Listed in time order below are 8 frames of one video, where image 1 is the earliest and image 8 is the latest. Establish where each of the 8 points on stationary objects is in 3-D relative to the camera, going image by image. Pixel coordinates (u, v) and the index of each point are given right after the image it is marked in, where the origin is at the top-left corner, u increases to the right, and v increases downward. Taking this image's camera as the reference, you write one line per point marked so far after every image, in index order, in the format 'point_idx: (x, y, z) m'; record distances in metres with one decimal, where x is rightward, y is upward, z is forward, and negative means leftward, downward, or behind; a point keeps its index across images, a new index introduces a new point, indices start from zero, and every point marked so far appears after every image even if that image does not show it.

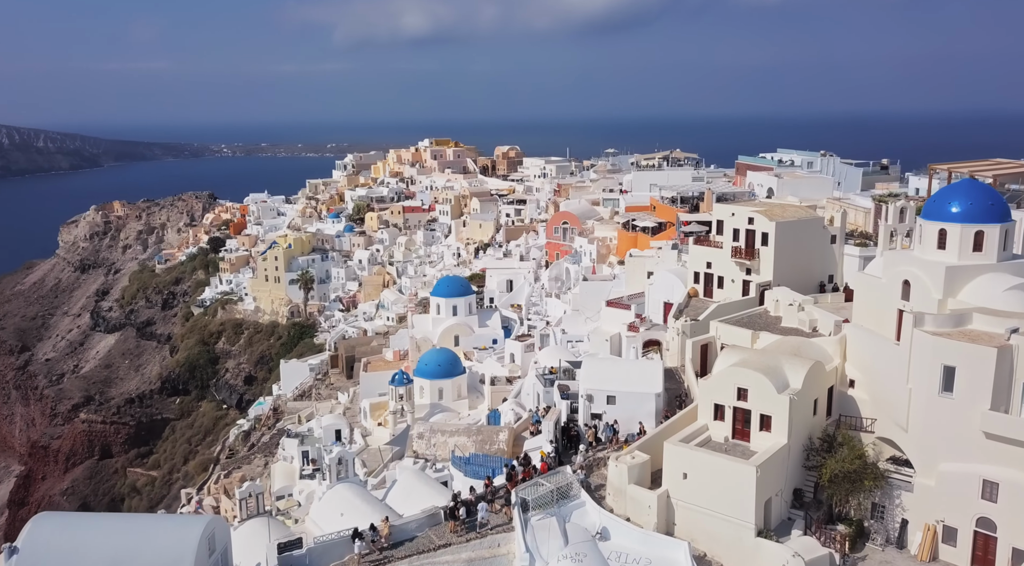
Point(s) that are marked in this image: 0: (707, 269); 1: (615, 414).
0: (+4.2, +0.3, +19.3) m
1: (+1.7, -2.2, +14.9) m
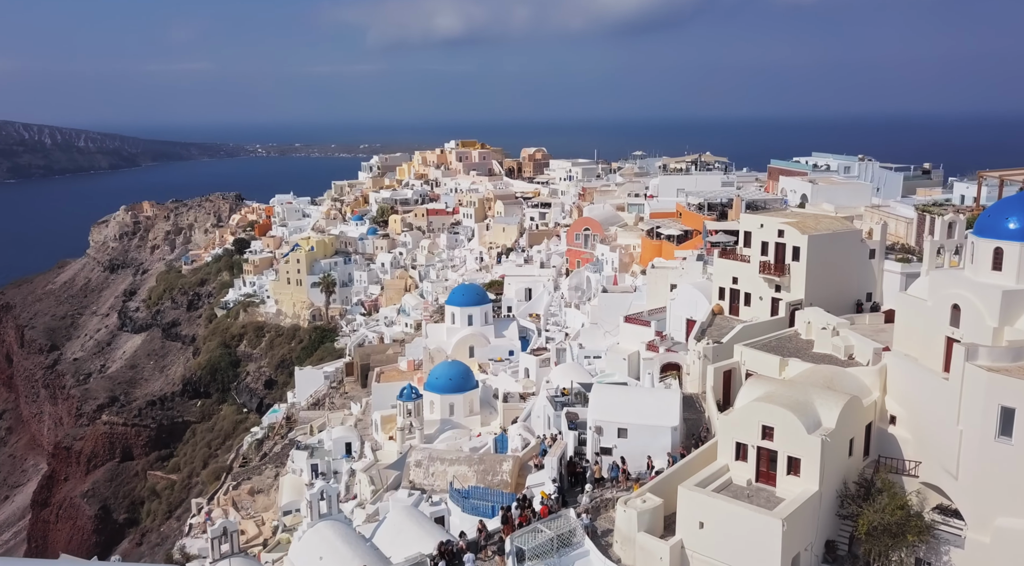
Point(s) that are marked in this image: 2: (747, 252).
0: (+4.4, 0.0, +17.8) m
1: (+1.7, -2.5, +13.5) m
2: (+4.7, +0.6, +17.7) m
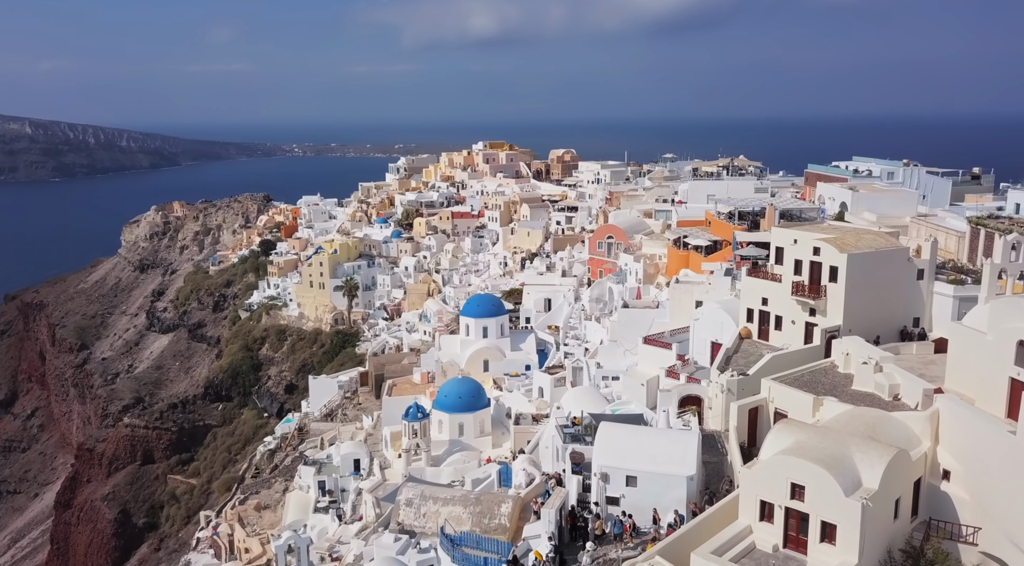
0: (+4.5, -0.4, +16.1) m
1: (+1.6, -2.9, +11.8) m
2: (+4.8, +0.2, +15.9) m
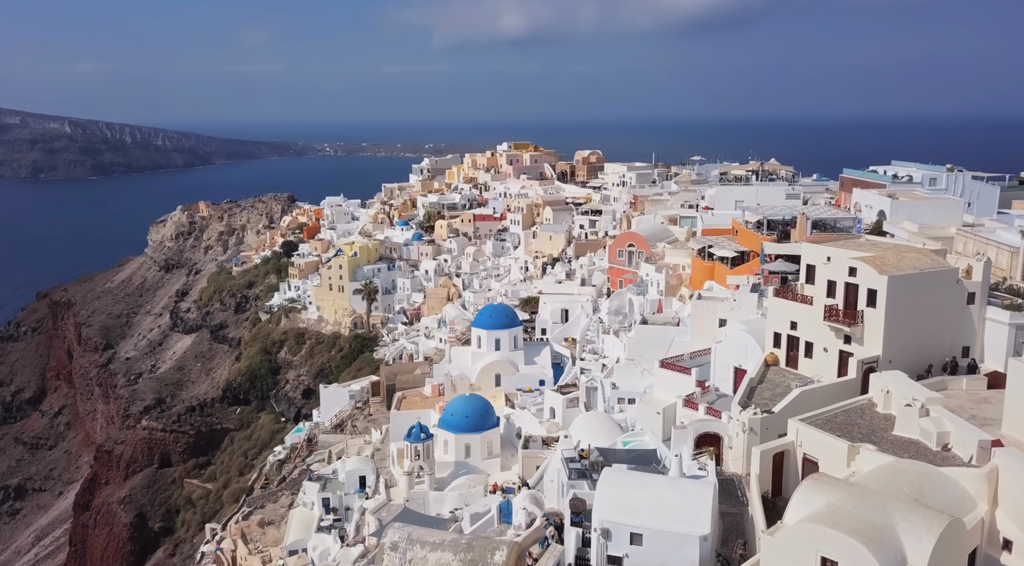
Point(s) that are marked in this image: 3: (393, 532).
0: (+4.5, -0.8, +14.4) m
1: (+1.5, -3.2, +10.3) m
2: (+4.8, -0.1, +14.3) m
3: (-1.8, -3.8, +13.6) m
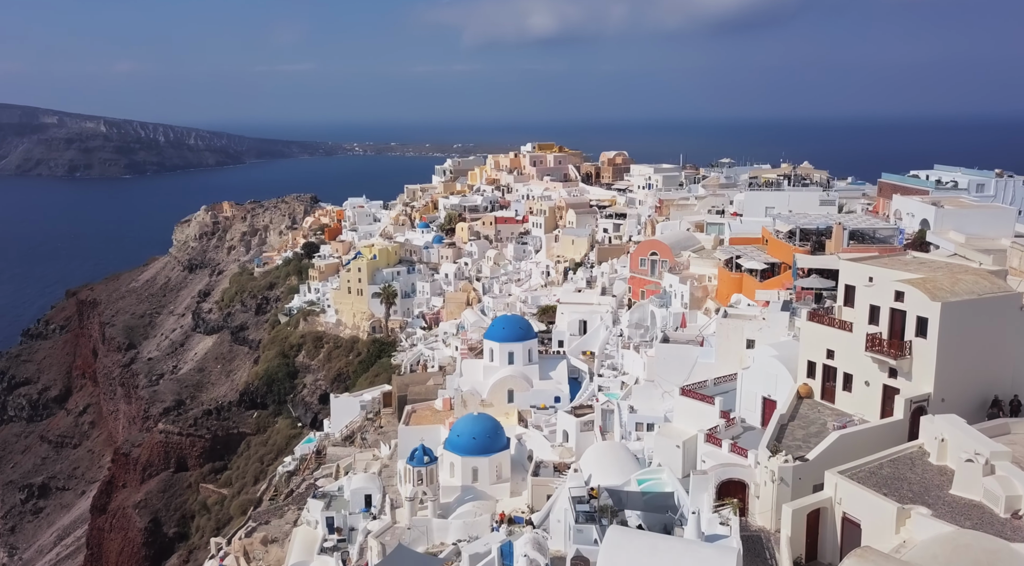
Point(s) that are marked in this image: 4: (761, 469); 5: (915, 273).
0: (+4.5, -1.1, +12.8) m
1: (+1.4, -3.5, +8.8) m
2: (+4.8, -0.5, +12.6) m
3: (-1.8, -4.1, +12.1) m
4: (+3.1, -2.3, +10.8) m
5: (+5.5, +0.2, +12.1) m
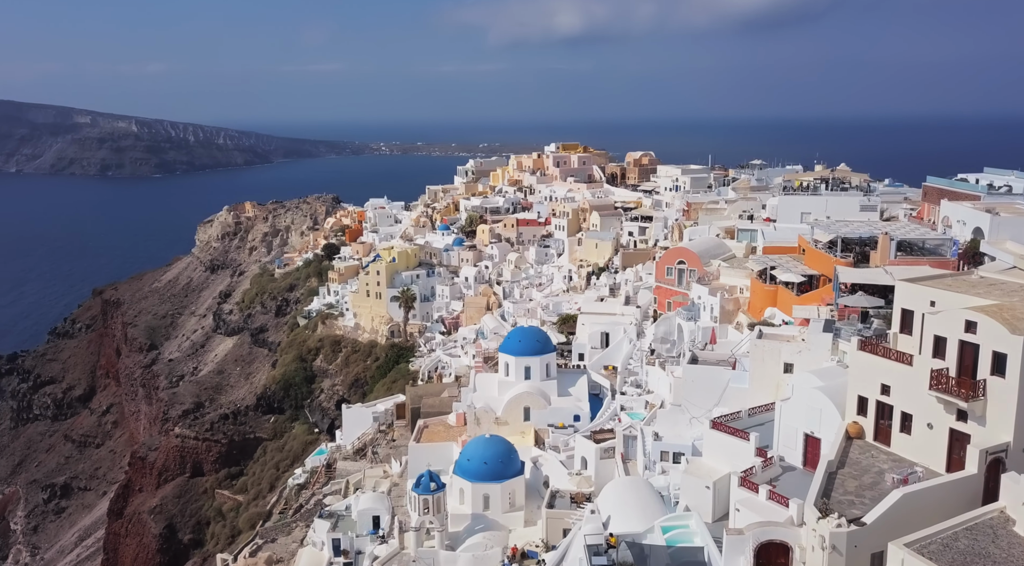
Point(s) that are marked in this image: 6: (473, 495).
0: (+4.6, -1.4, +11.1) m
1: (+1.3, -3.8, +7.2) m
2: (+4.9, -0.8, +11.0) m
3: (-1.8, -4.3, +10.6) m
4: (+3.1, -2.6, +9.2) m
5: (+5.5, -0.1, +10.4) m
6: (-0.8, -4.7, +19.5) m
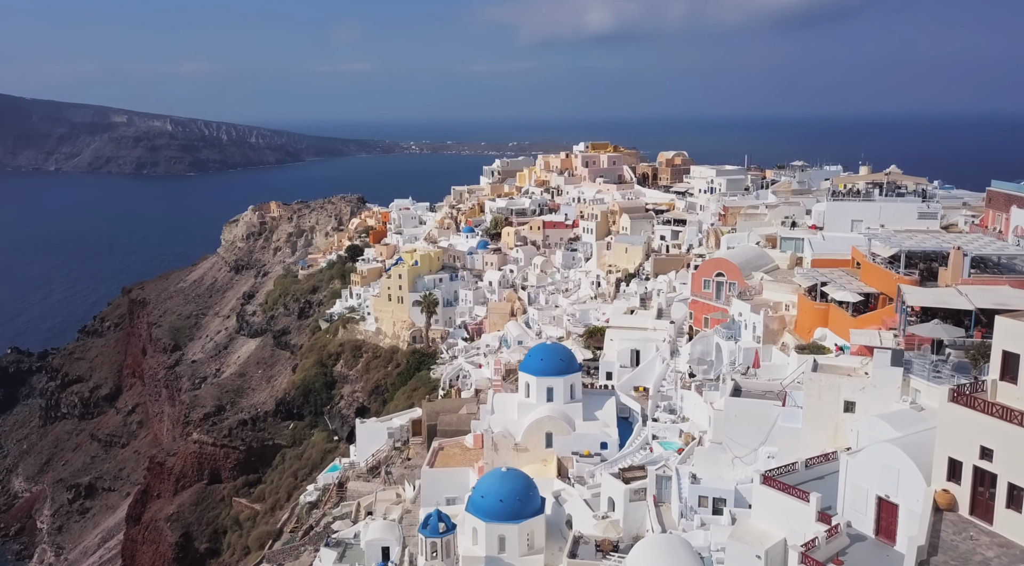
0: (+4.7, -1.8, +9.0) m
1: (+1.3, -4.2, +5.2) m
2: (+5.0, -1.2, +8.8) m
3: (-1.7, -4.7, +8.7) m
4: (+3.1, -2.9, +7.1) m
5: (+5.6, -0.5, +8.2) m
6: (-0.5, -5.0, +17.6) m
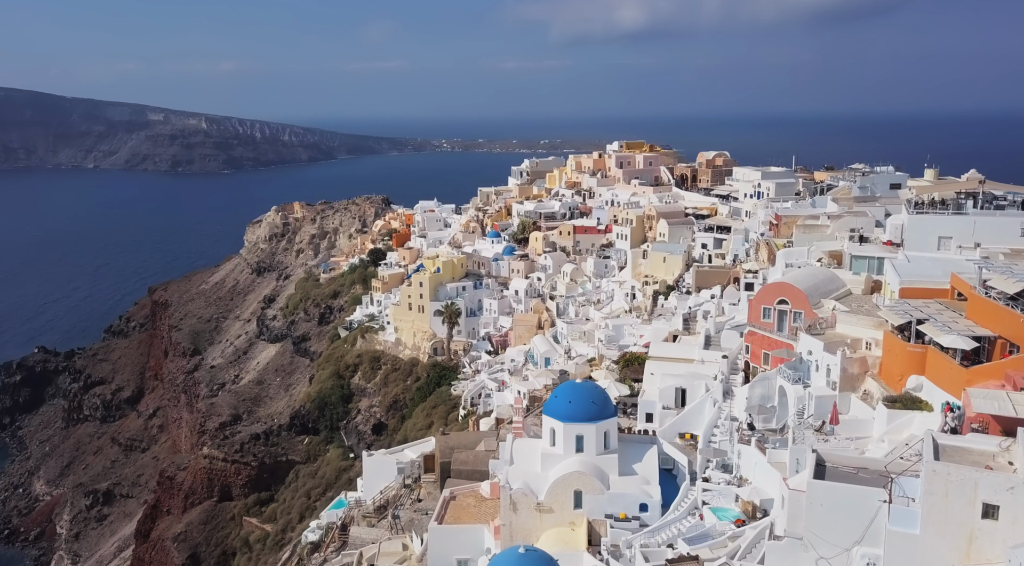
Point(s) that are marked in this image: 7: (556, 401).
0: (+4.8, -2.4, +5.4) m
1: (+1.2, -4.8, +1.7) m
2: (+5.0, -1.8, +5.2) m
3: (-1.7, -5.3, +5.3) m
4: (+3.1, -3.6, +3.5) m
5: (+5.6, -1.2, +4.5) m
6: (-0.2, -5.6, +14.1) m
7: (+0.9, -2.5, +19.0) m
